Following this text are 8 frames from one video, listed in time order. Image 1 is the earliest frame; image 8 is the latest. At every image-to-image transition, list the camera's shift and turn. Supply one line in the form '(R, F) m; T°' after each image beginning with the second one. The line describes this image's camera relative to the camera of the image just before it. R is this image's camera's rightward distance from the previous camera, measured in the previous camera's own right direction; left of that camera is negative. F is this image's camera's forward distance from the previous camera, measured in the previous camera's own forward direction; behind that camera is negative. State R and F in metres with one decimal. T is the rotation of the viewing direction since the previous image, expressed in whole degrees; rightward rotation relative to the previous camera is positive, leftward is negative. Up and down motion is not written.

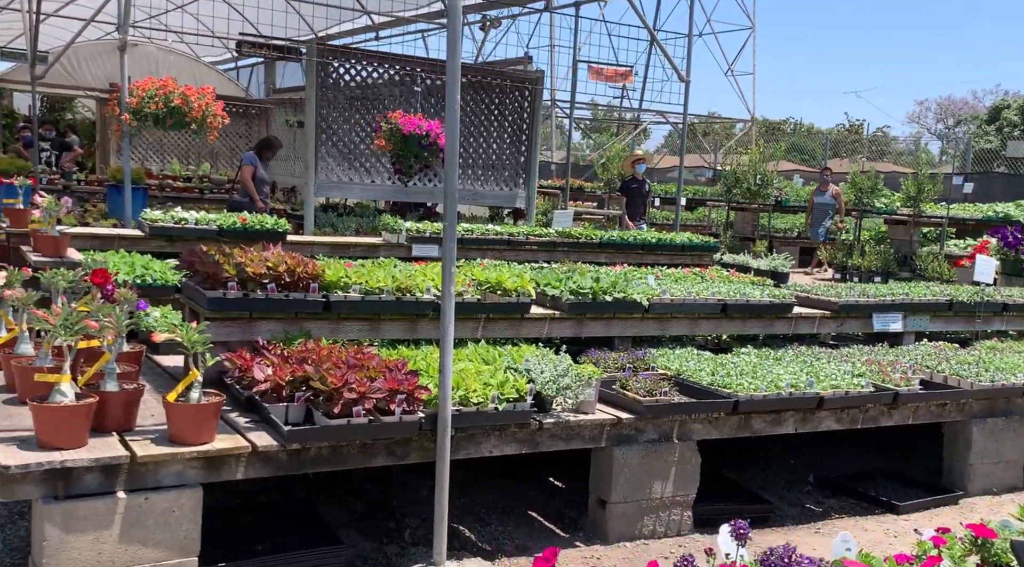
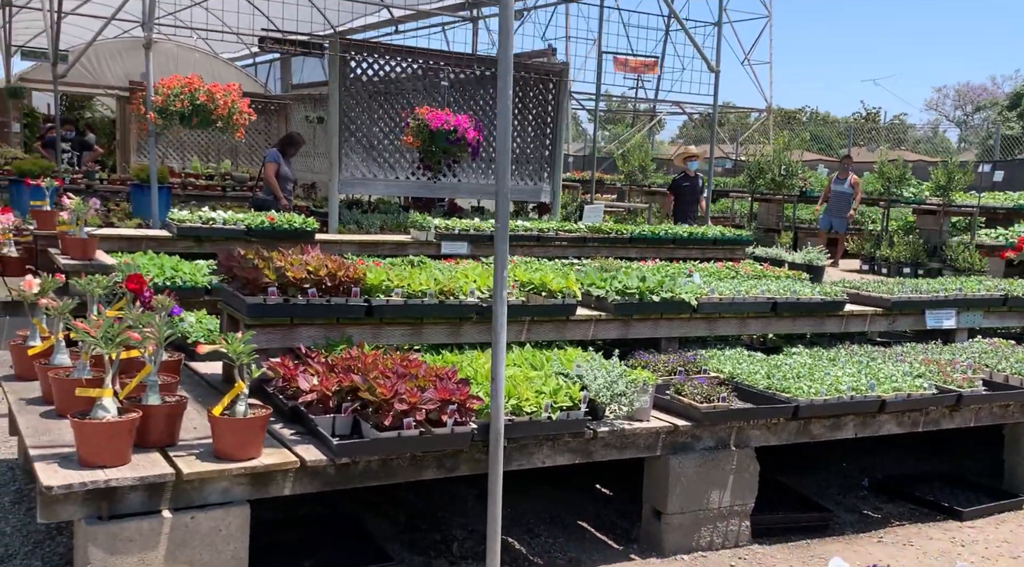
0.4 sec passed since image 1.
(-0.1, +0.2) m; -1°
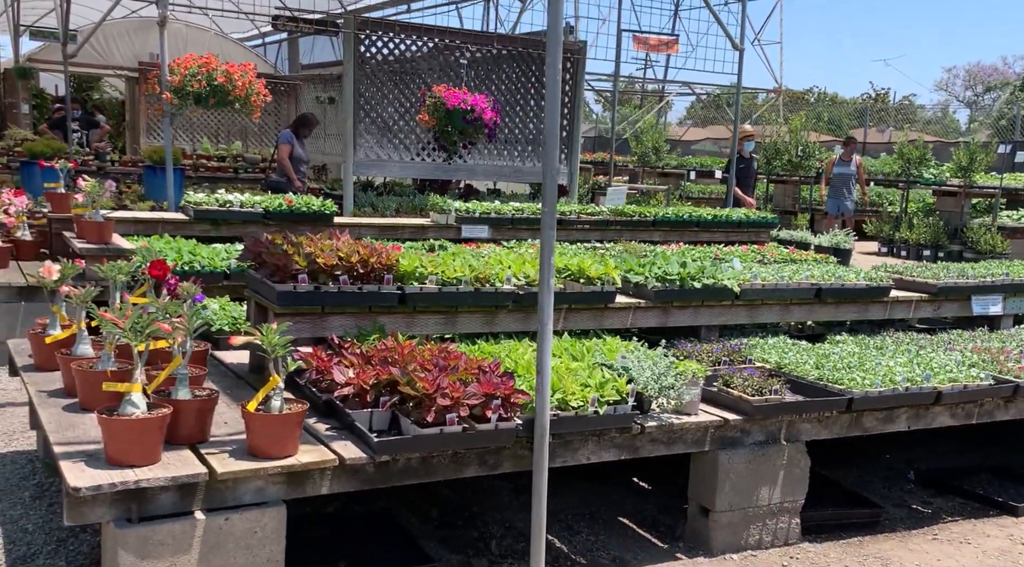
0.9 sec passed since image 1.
(-0.1, +0.2) m; 0°
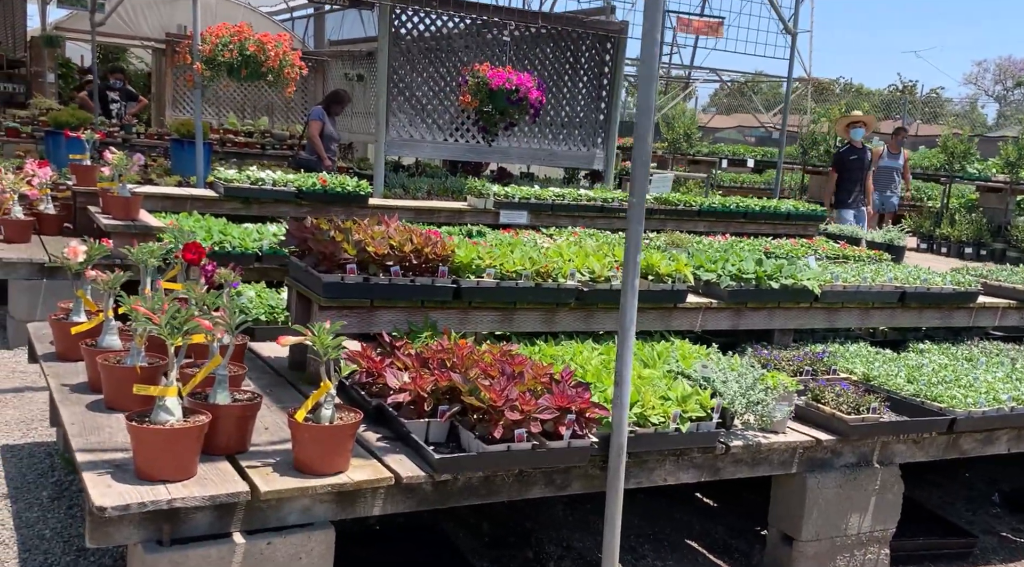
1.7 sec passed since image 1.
(-0.2, +0.4) m; -1°
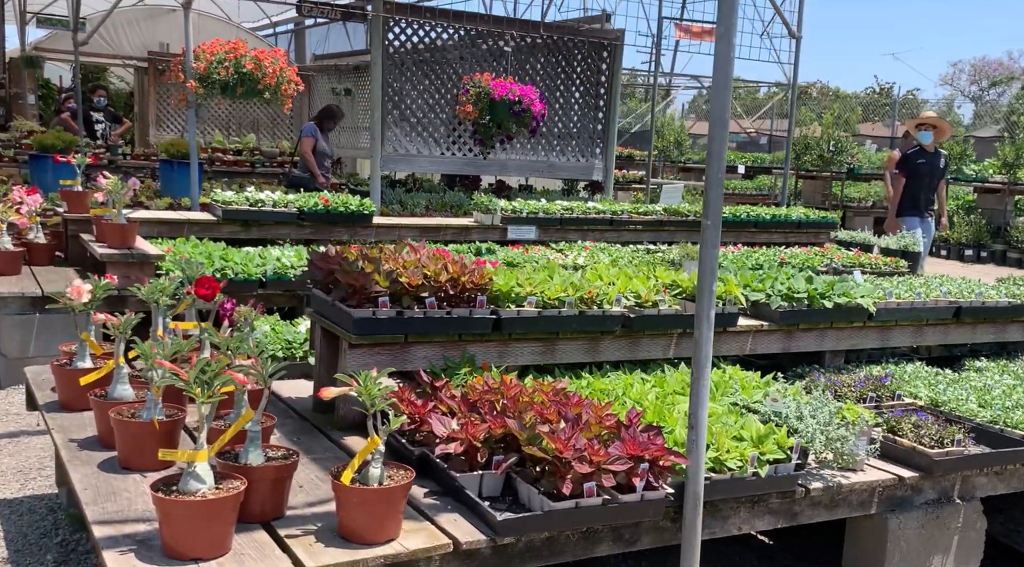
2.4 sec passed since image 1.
(-0.2, +0.3) m; +1°
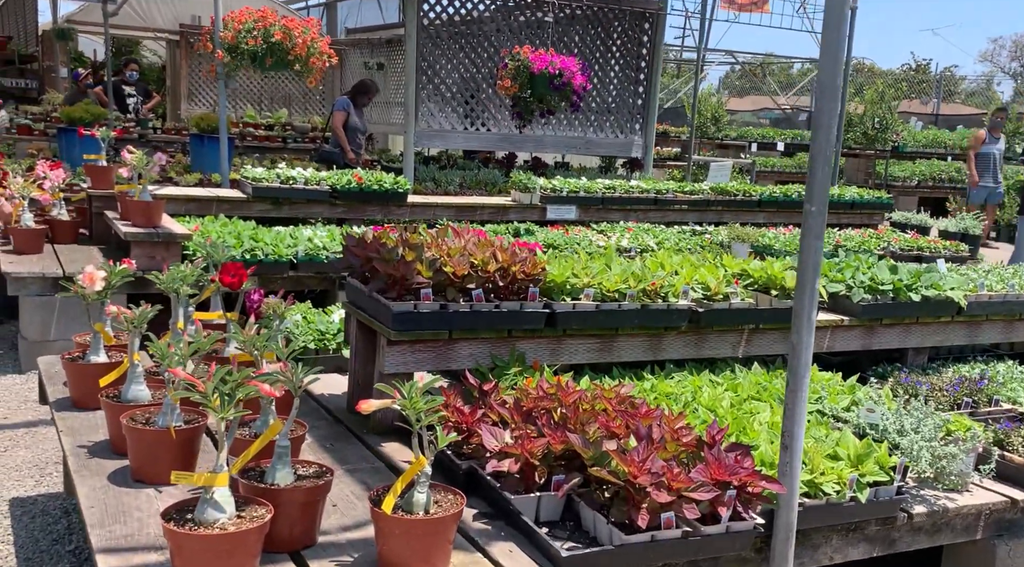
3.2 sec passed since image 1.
(-0.1, +0.4) m; -2°
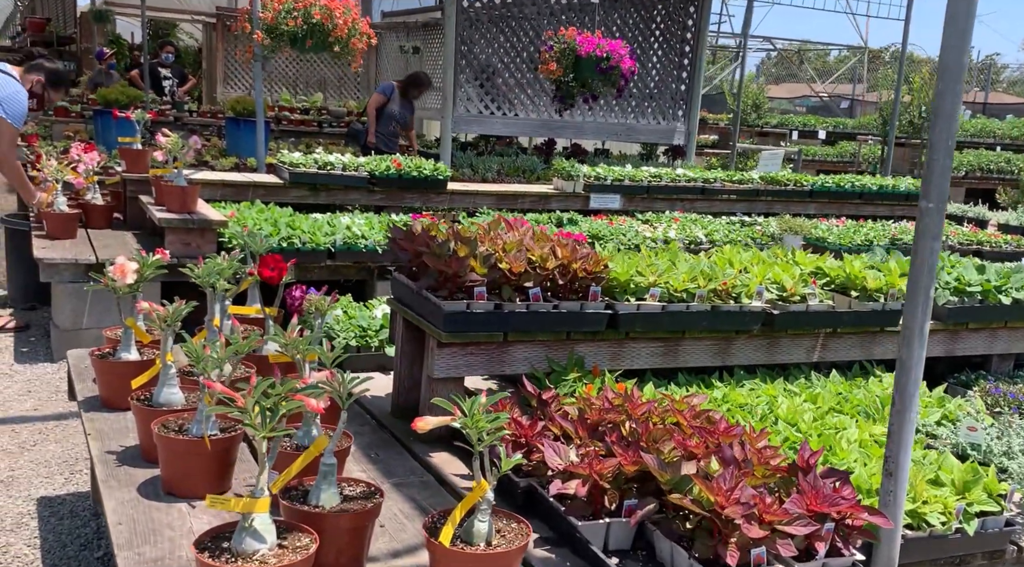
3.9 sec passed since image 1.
(-0.1, +0.3) m; -2°
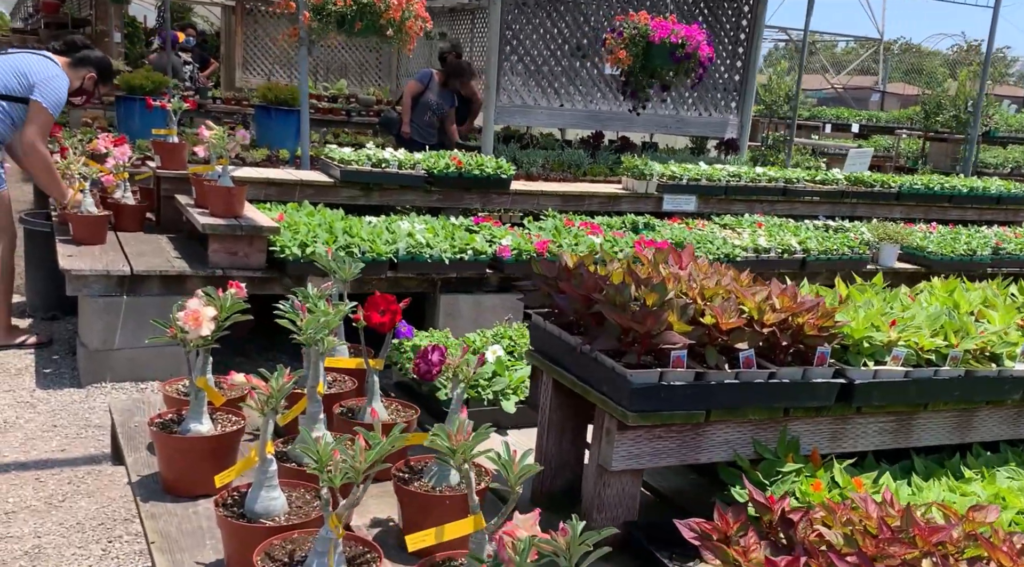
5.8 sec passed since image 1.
(-0.4, +0.8) m; 0°
